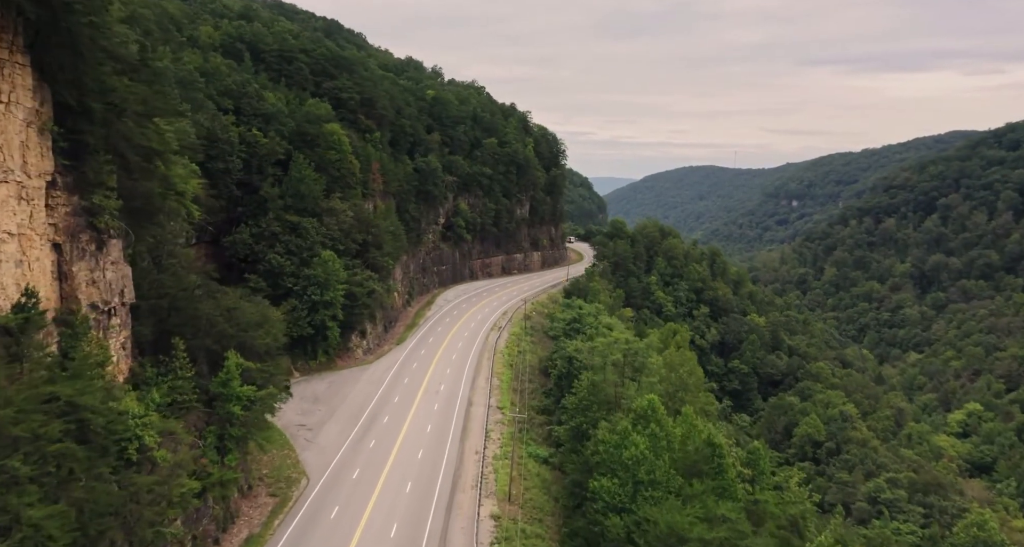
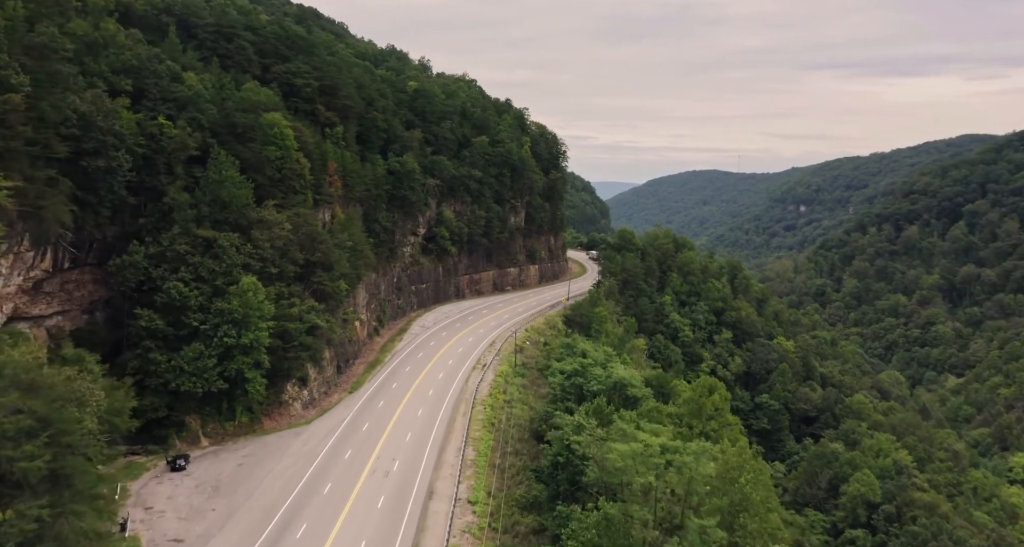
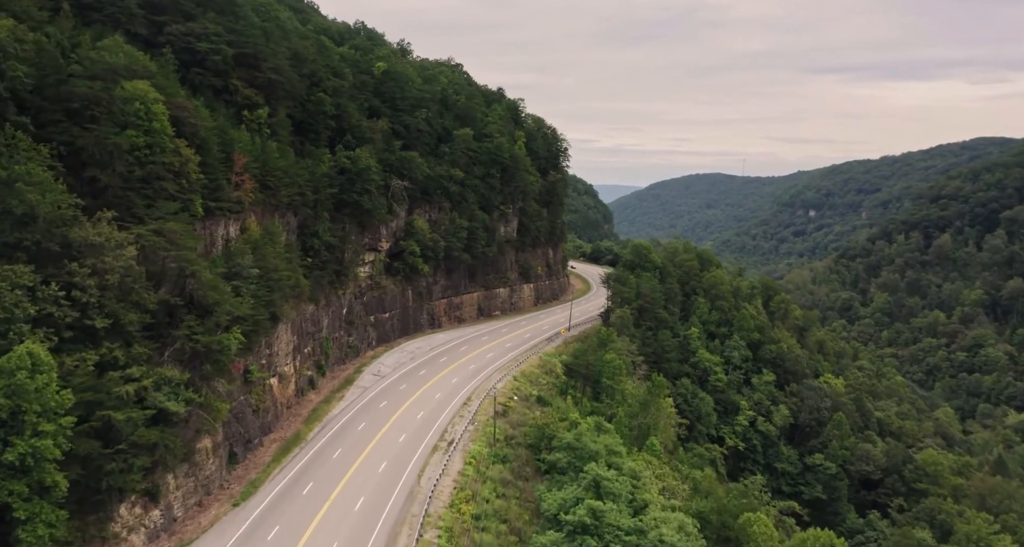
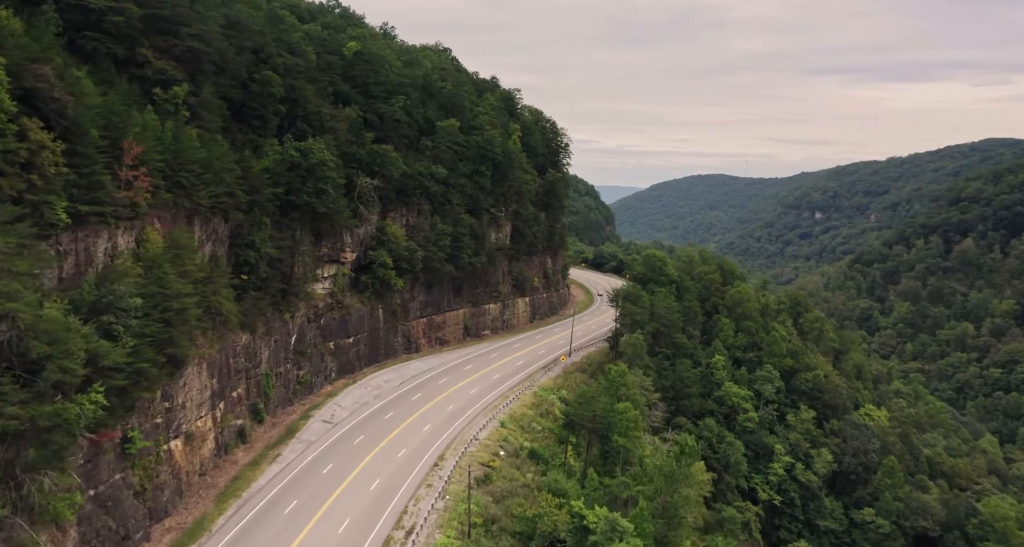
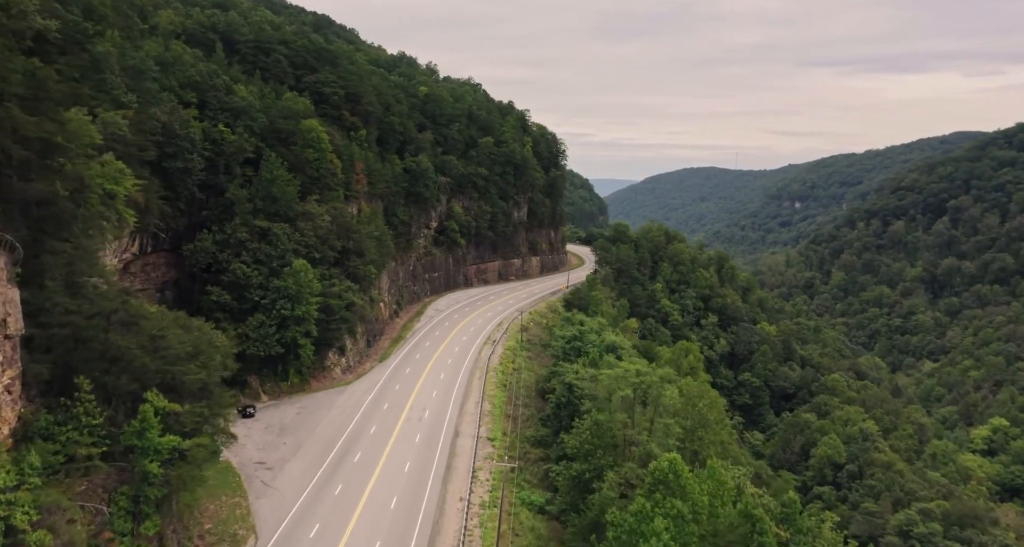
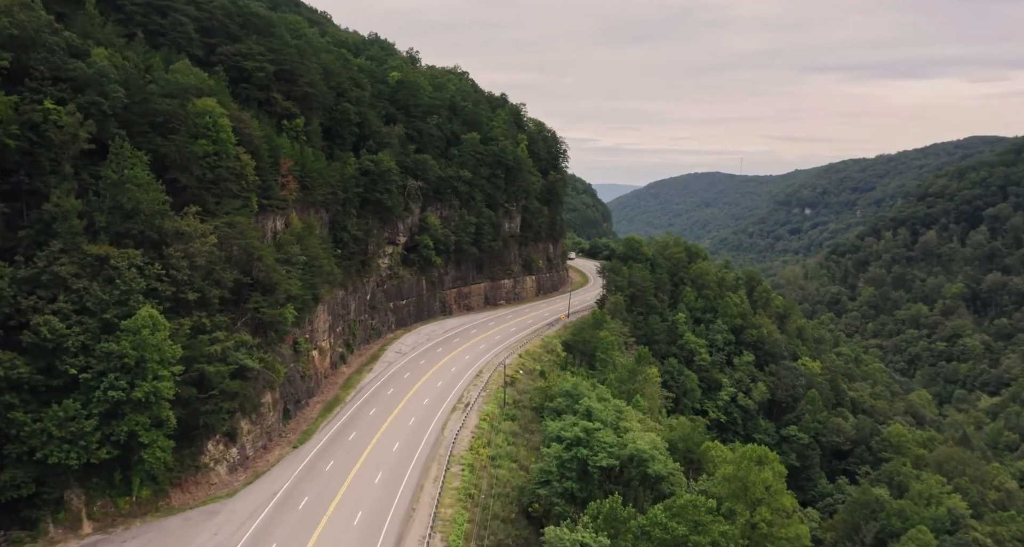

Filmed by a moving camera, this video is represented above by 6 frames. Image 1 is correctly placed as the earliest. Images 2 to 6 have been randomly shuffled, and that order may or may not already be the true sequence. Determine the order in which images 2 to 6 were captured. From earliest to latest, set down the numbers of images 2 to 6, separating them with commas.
5, 2, 6, 3, 4
